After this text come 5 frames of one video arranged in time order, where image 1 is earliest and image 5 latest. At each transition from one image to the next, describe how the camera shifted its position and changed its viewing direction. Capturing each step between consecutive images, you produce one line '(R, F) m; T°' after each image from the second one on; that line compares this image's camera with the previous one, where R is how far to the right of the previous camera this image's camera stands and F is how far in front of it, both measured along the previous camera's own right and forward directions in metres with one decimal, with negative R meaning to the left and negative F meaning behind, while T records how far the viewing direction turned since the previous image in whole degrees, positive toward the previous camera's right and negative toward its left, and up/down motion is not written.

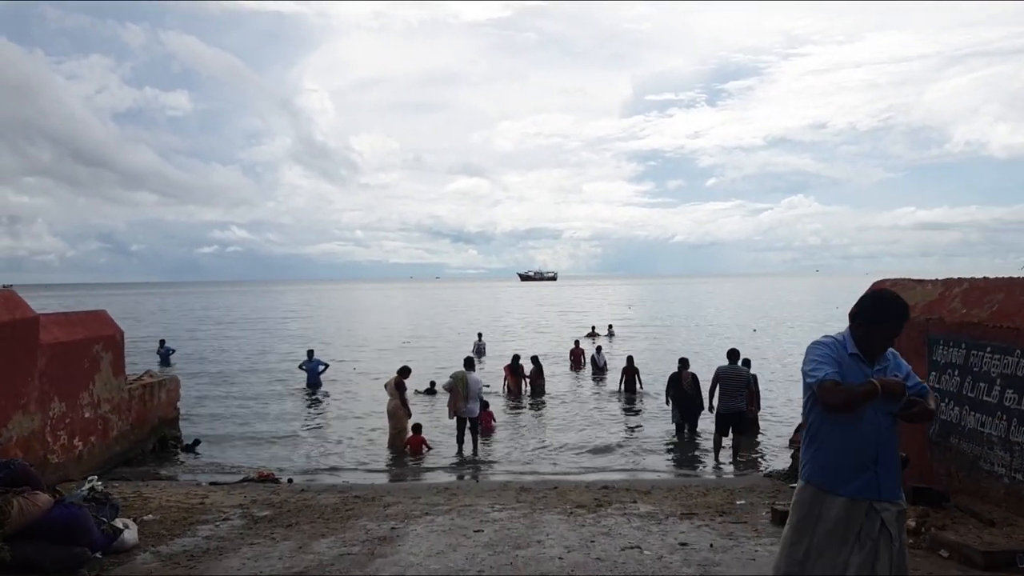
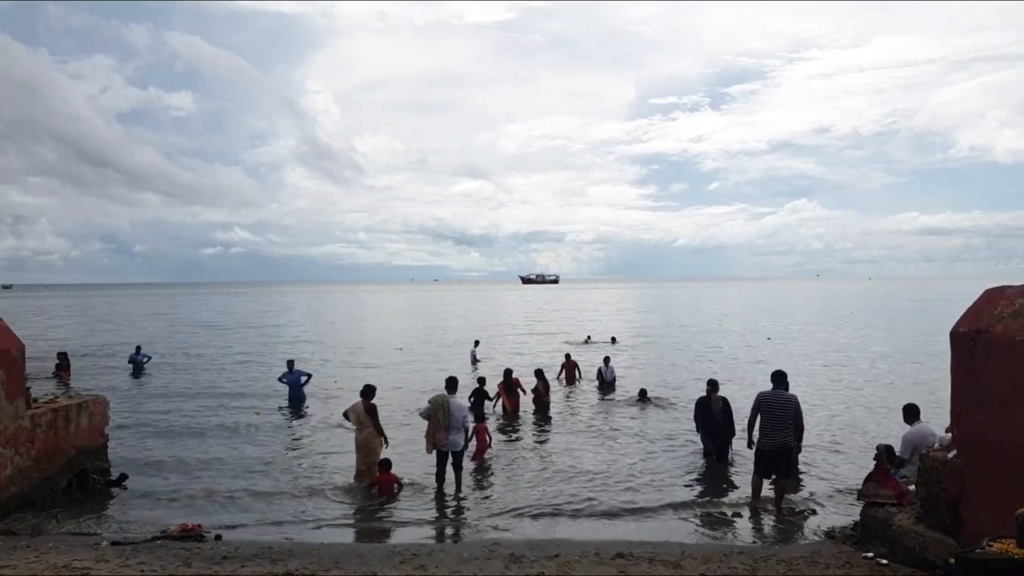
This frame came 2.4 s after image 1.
(+0.1, +2.3) m; 0°
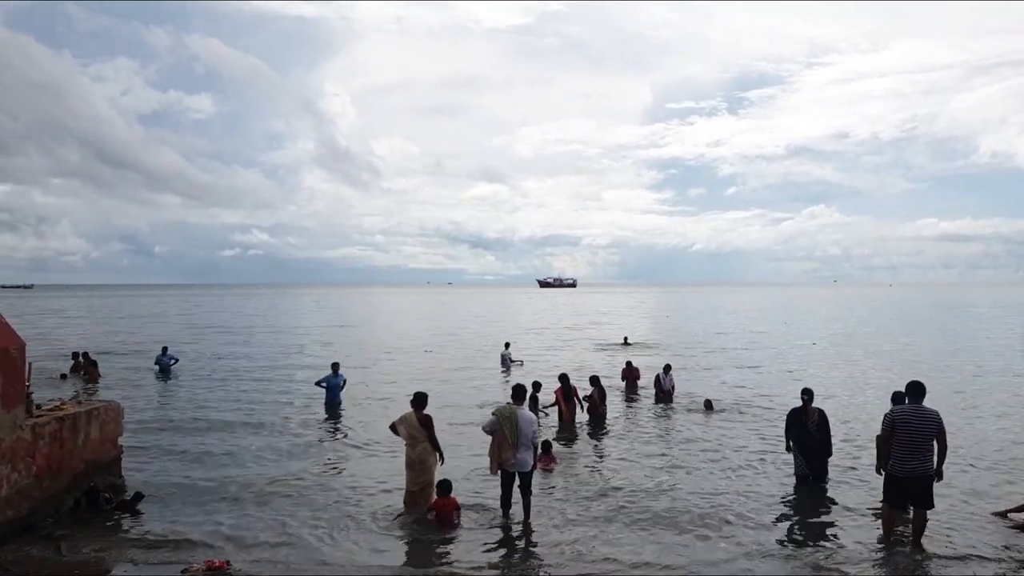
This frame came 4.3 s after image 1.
(-0.8, +1.5) m; -1°
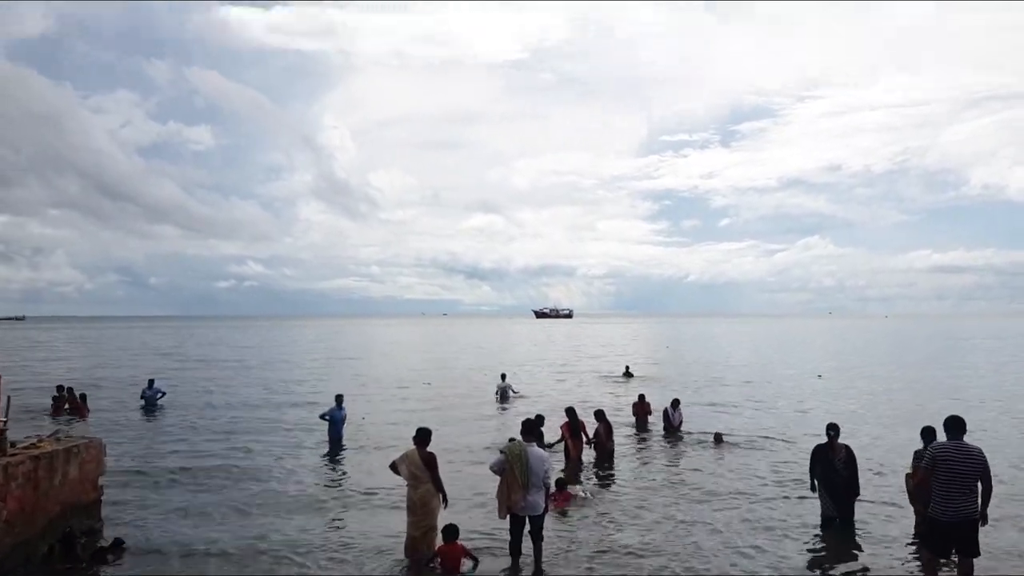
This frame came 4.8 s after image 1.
(-0.2, +0.5) m; 0°
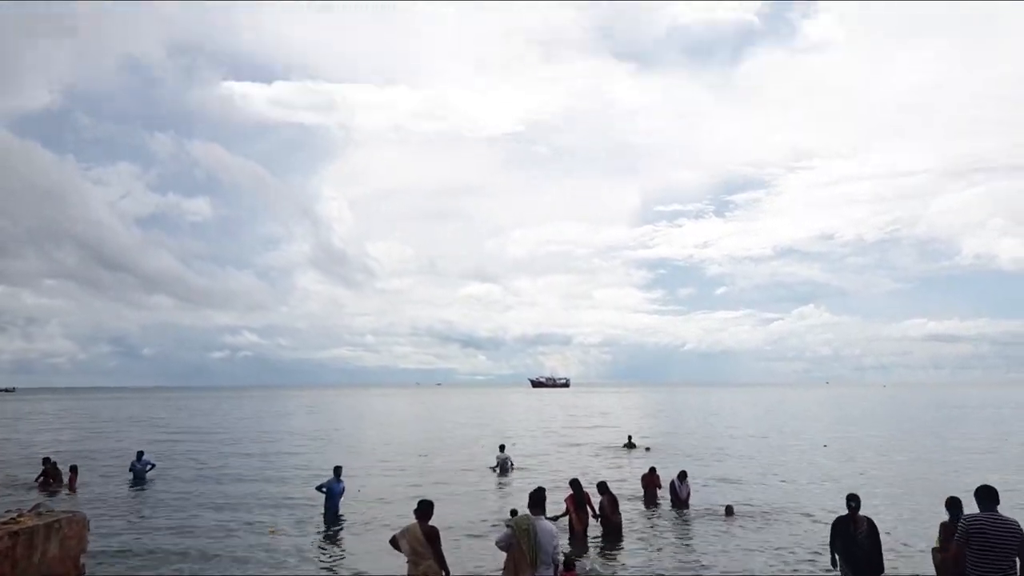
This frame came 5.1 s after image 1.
(-0.1, +0.2) m; 0°
